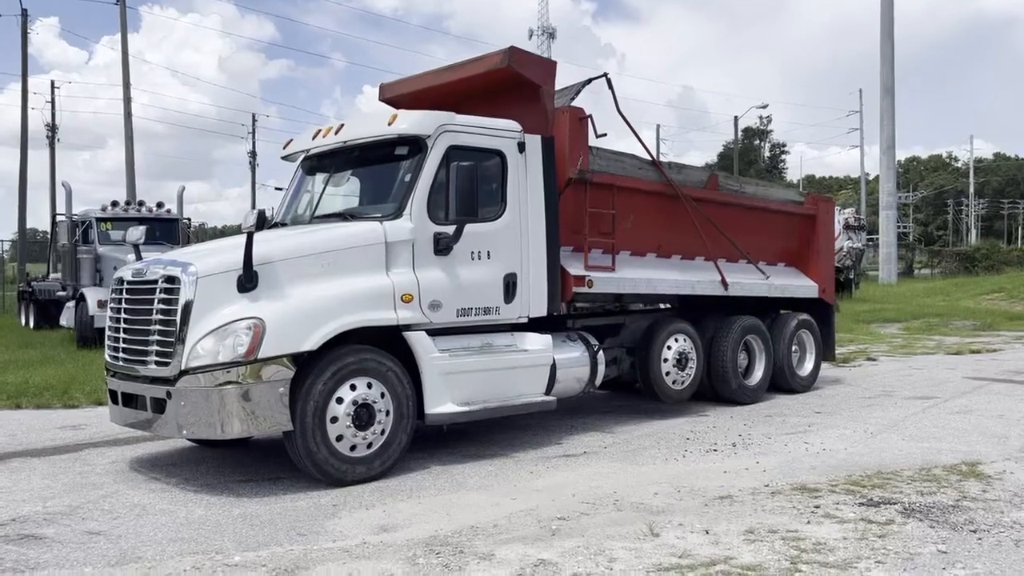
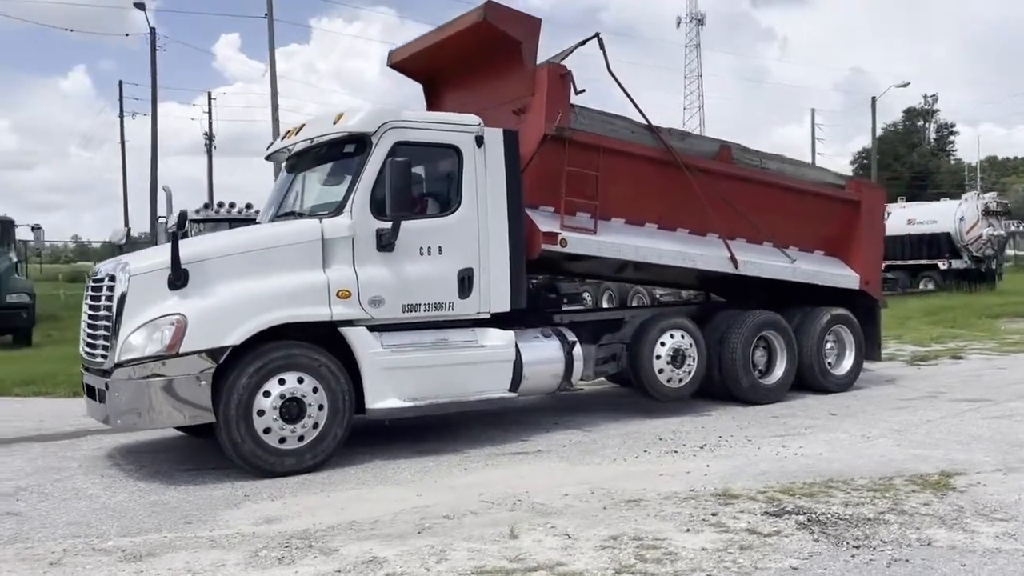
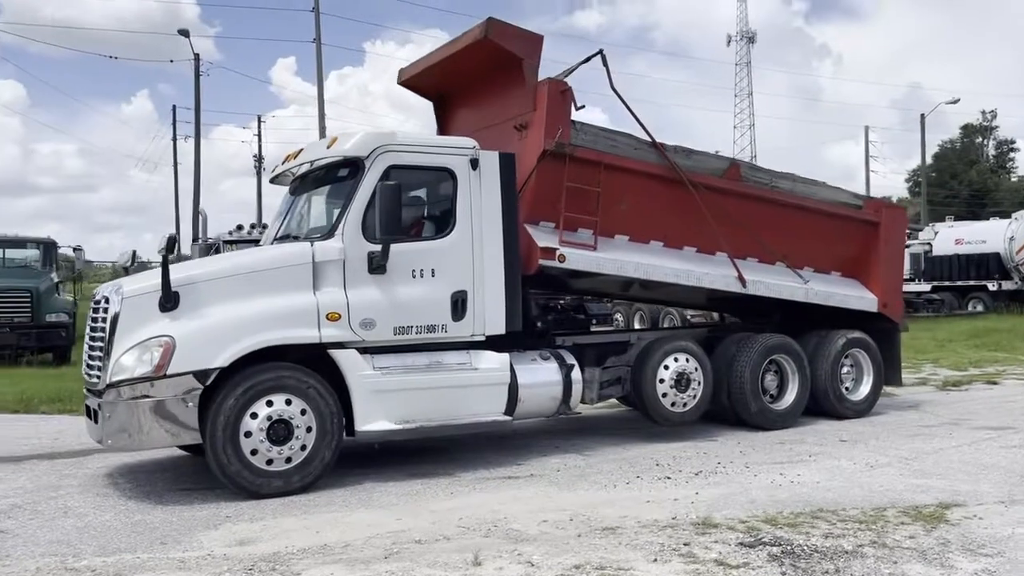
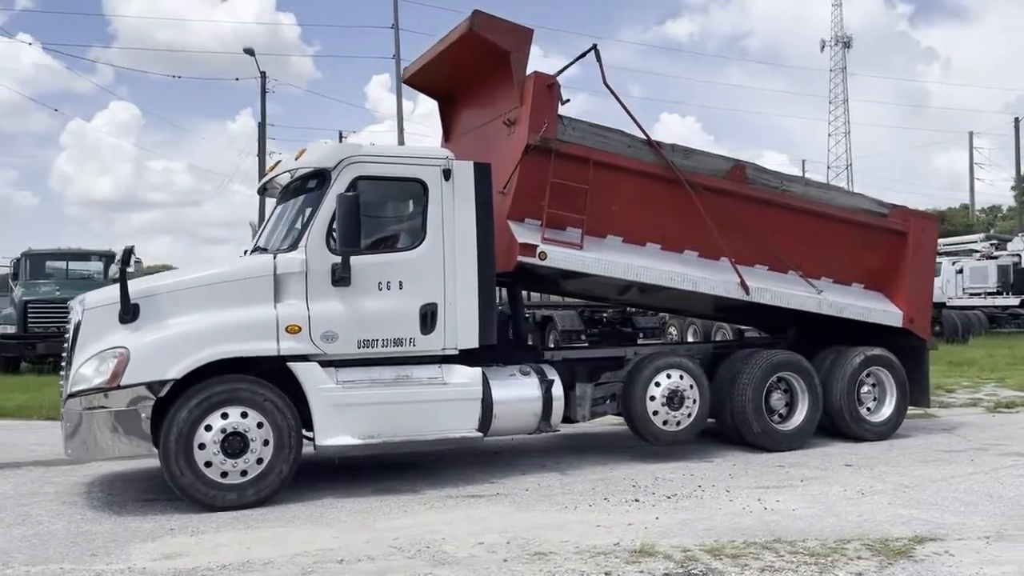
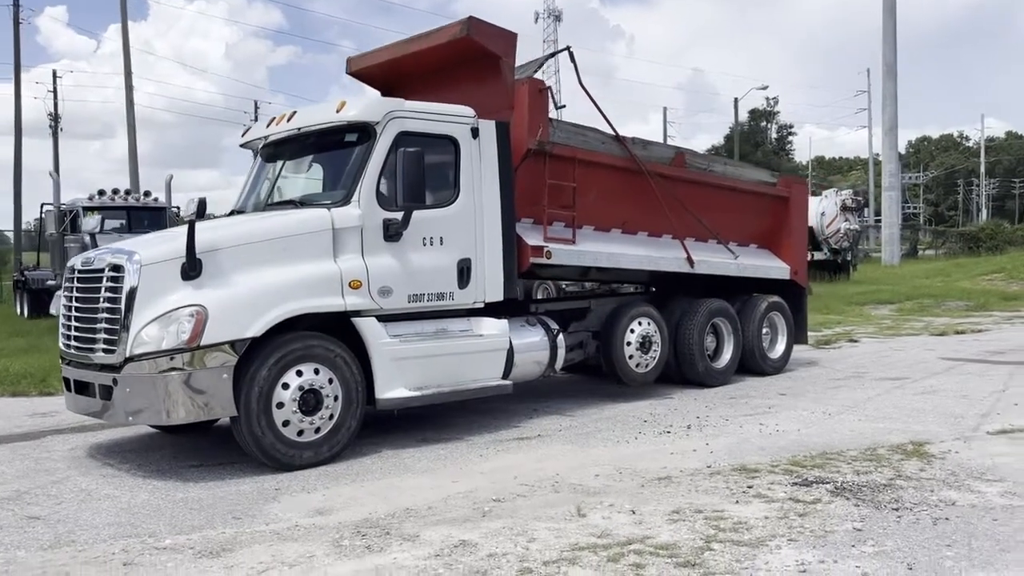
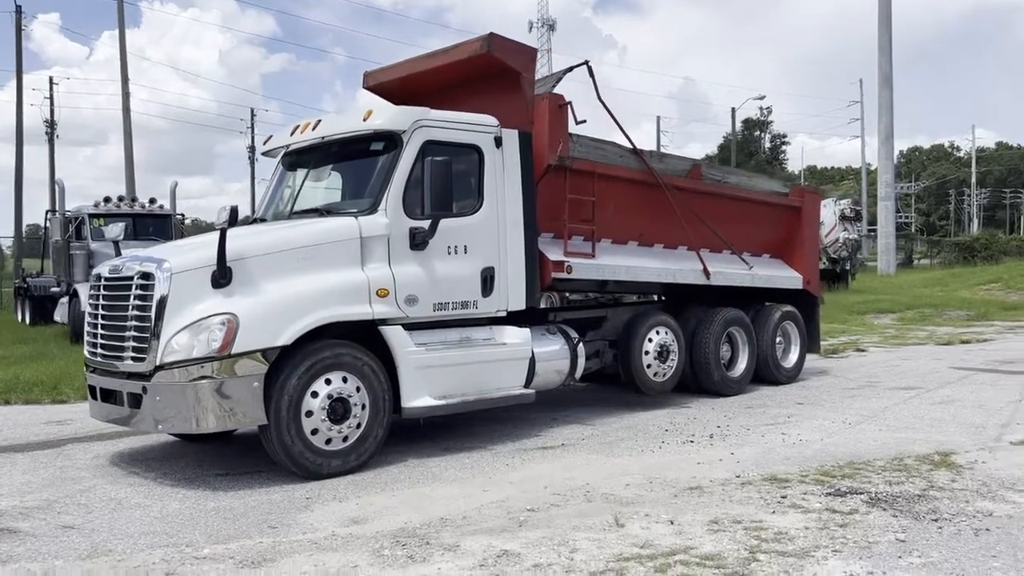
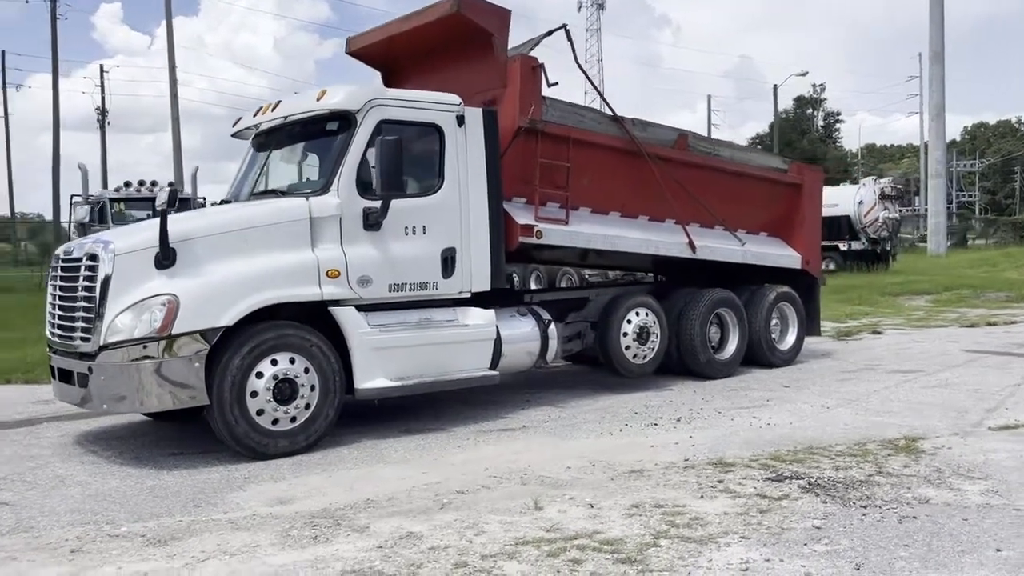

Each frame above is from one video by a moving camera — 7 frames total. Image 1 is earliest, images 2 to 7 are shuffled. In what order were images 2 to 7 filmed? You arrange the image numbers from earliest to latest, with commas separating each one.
6, 5, 7, 2, 3, 4
